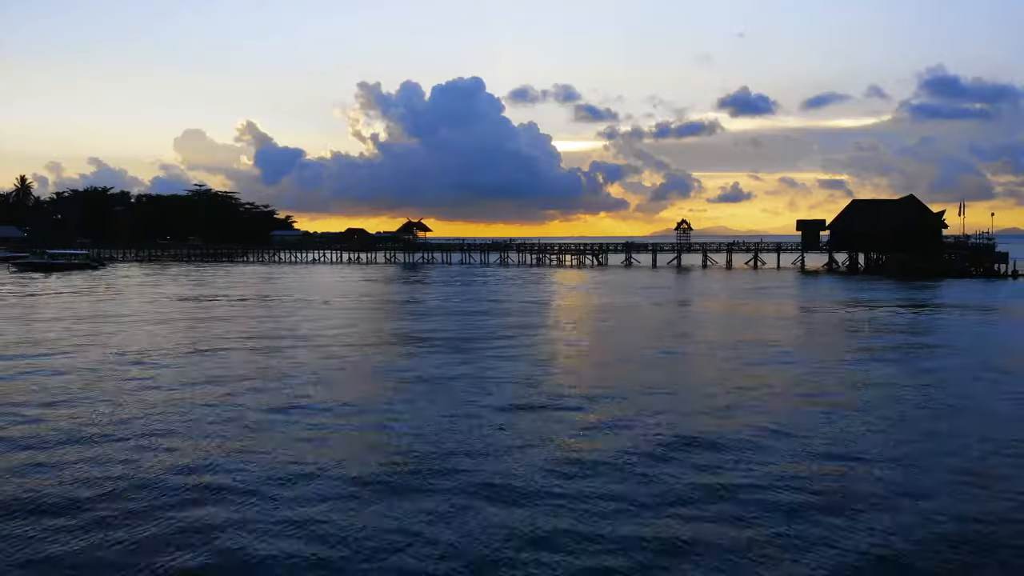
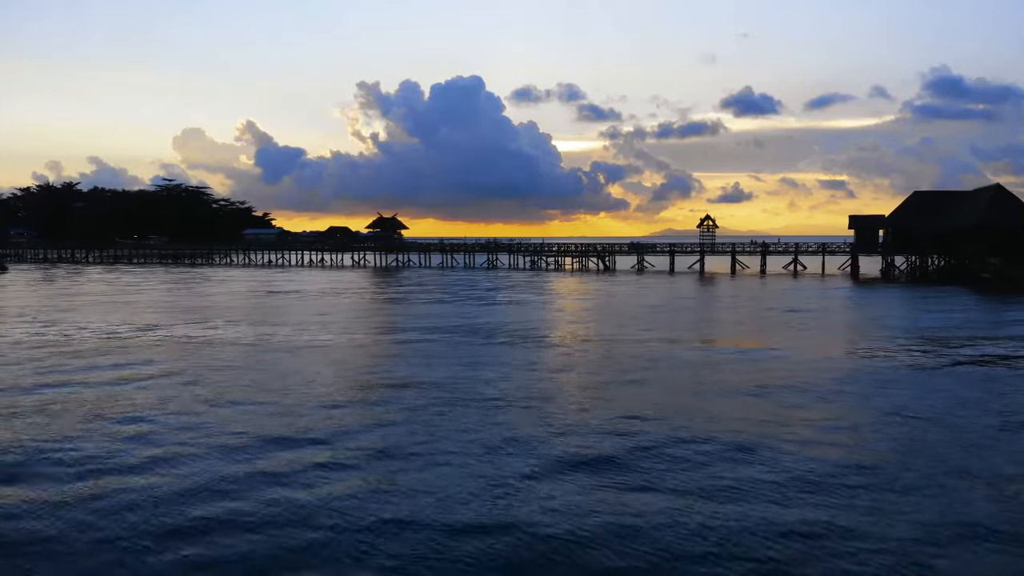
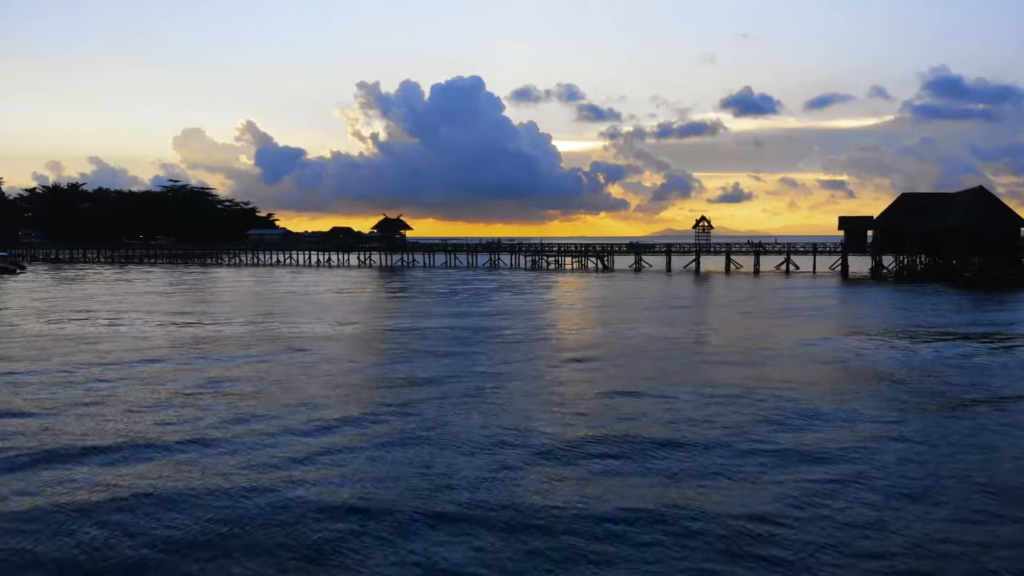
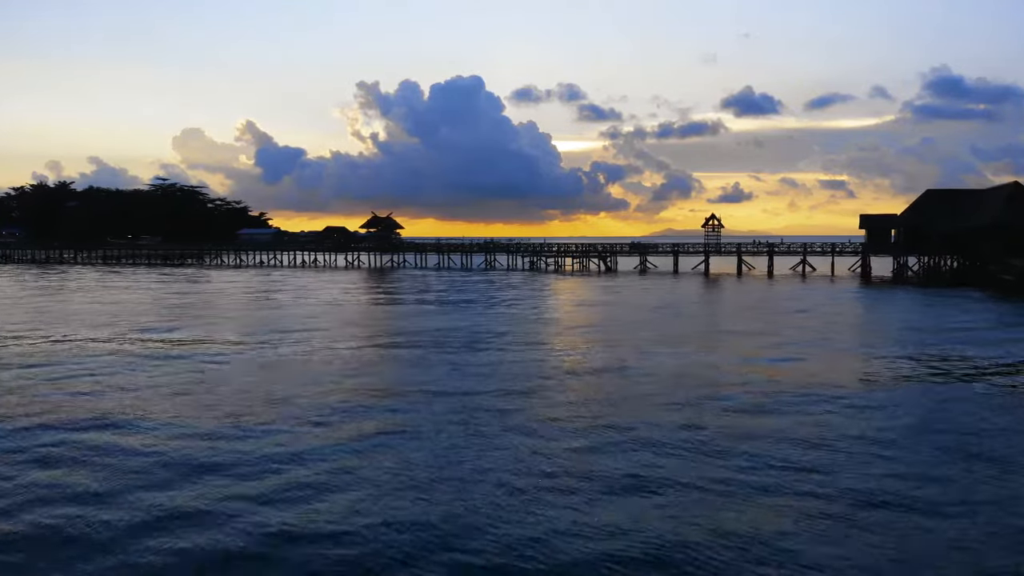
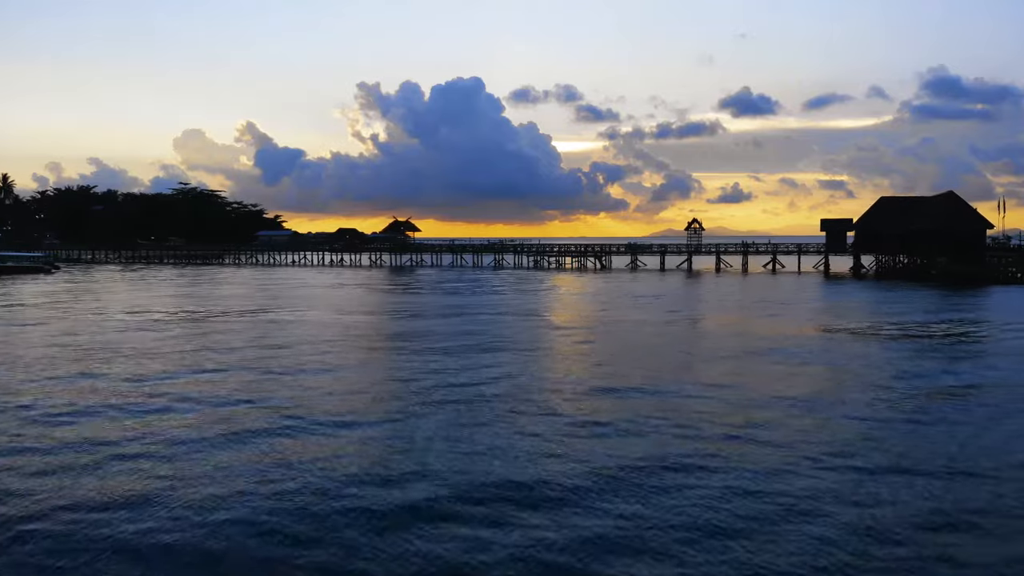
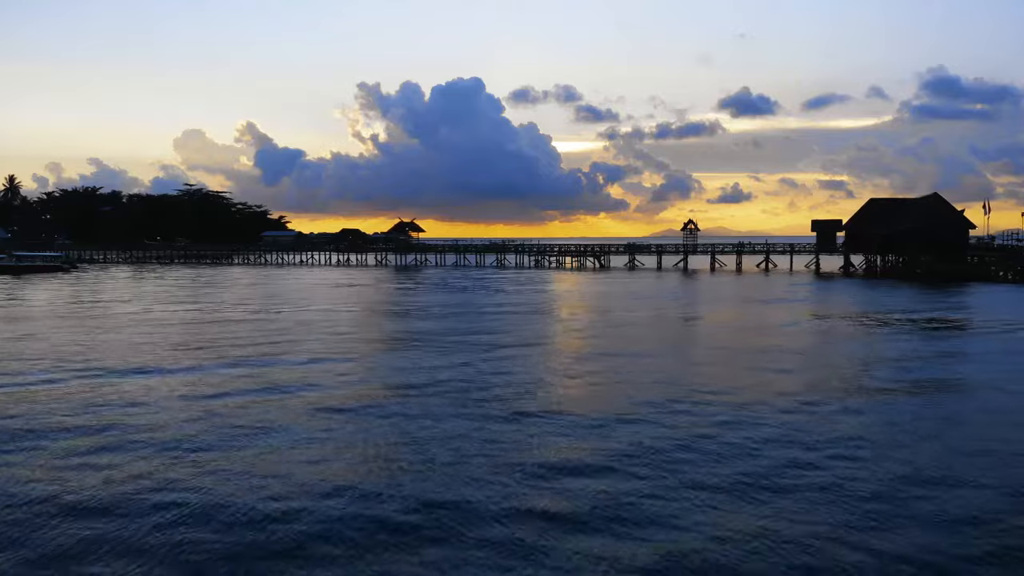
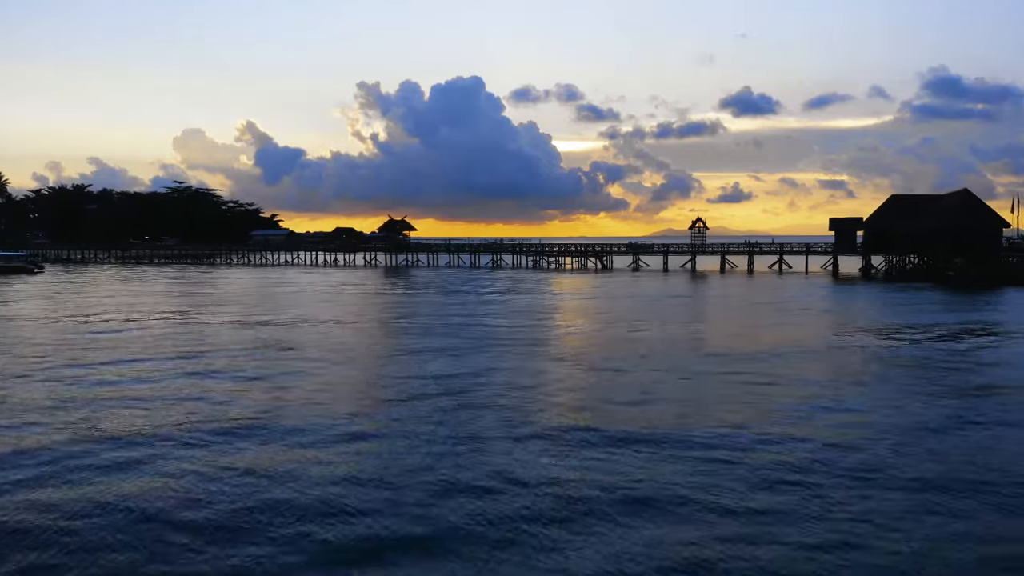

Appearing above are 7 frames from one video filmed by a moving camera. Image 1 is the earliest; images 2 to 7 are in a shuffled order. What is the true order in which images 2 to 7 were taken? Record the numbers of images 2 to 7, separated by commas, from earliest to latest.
6, 5, 7, 3, 2, 4
